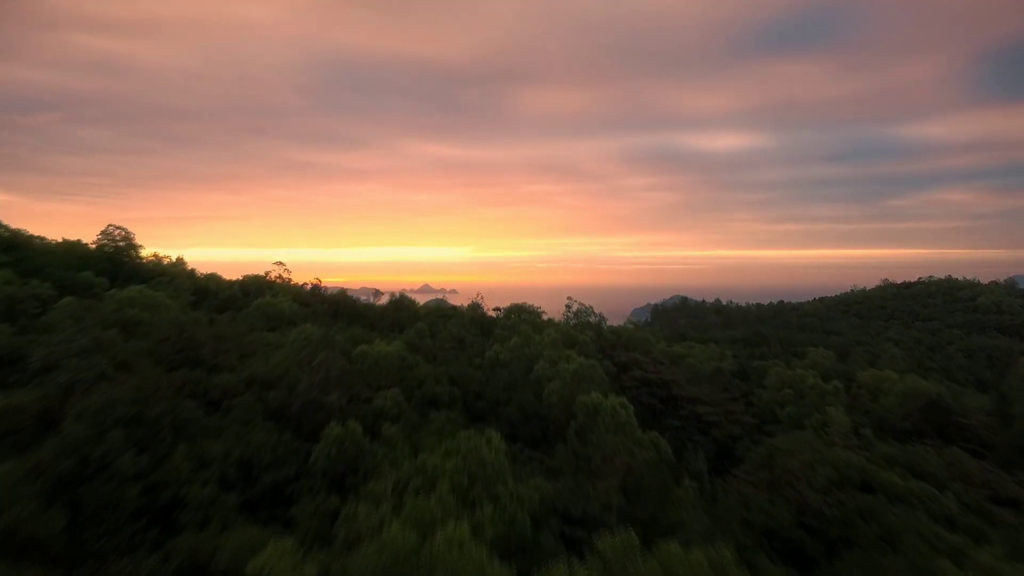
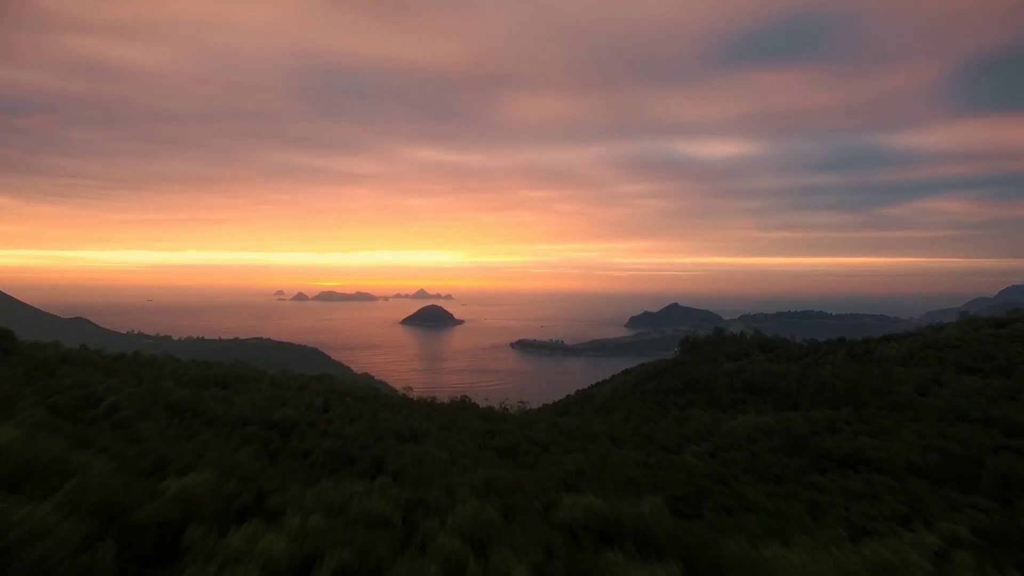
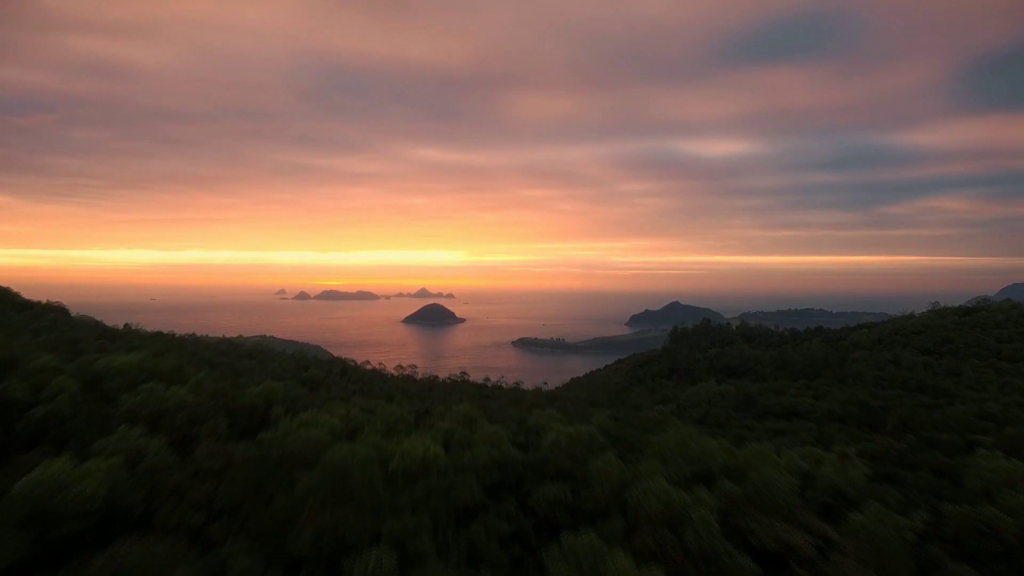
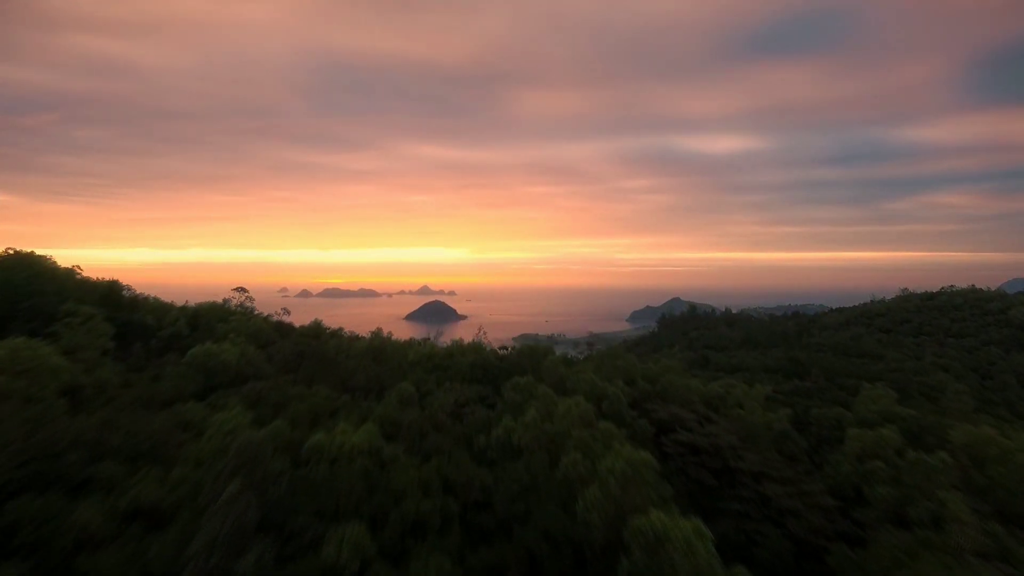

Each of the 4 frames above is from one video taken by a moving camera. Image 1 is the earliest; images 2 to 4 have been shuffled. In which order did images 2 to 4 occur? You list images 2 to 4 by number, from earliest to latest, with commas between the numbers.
4, 3, 2
